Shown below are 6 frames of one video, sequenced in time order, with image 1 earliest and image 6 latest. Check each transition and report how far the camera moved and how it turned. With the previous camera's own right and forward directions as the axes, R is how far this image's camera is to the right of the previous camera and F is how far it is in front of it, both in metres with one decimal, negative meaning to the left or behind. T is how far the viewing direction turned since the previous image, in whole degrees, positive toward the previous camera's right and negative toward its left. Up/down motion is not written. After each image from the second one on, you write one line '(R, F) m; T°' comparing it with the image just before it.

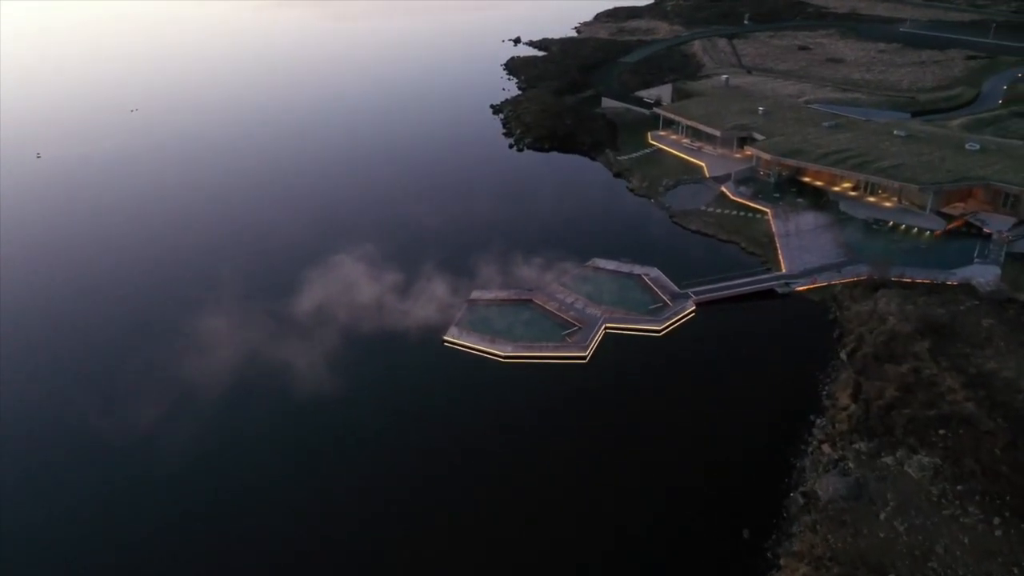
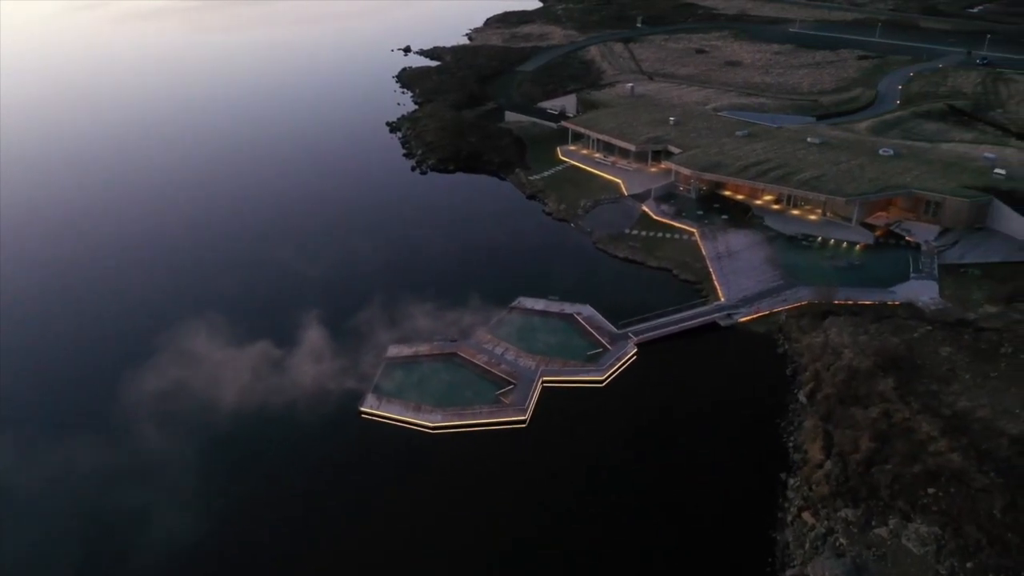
(-0.9, +4.0) m; +7°
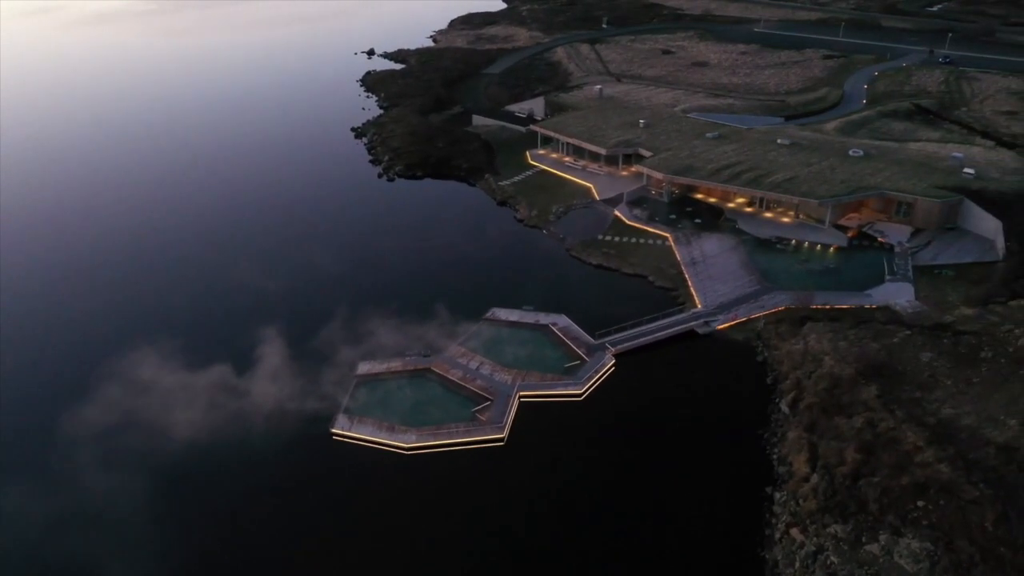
(-0.2, +0.9) m; +2°
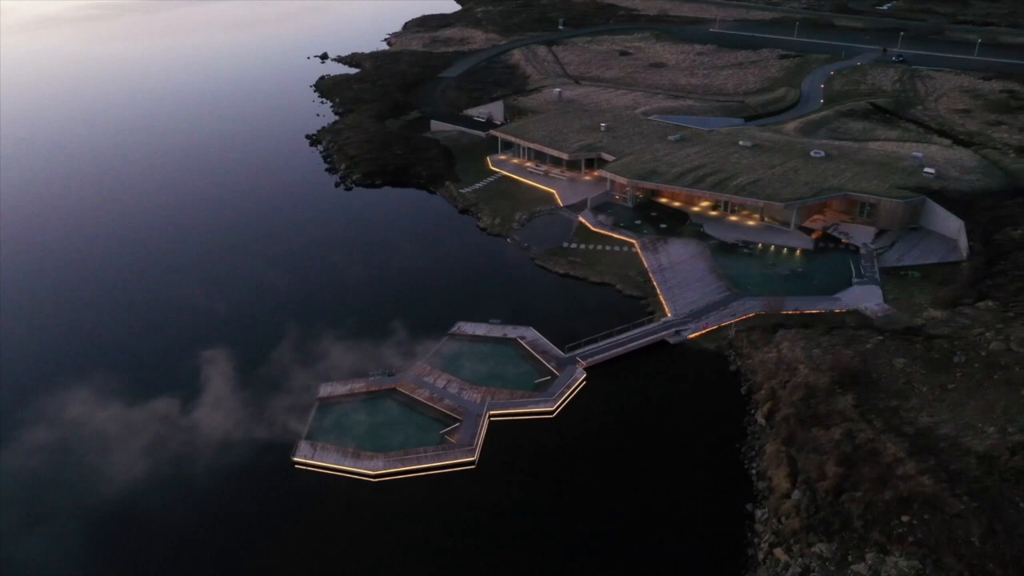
(-0.2, +1.0) m; +3°
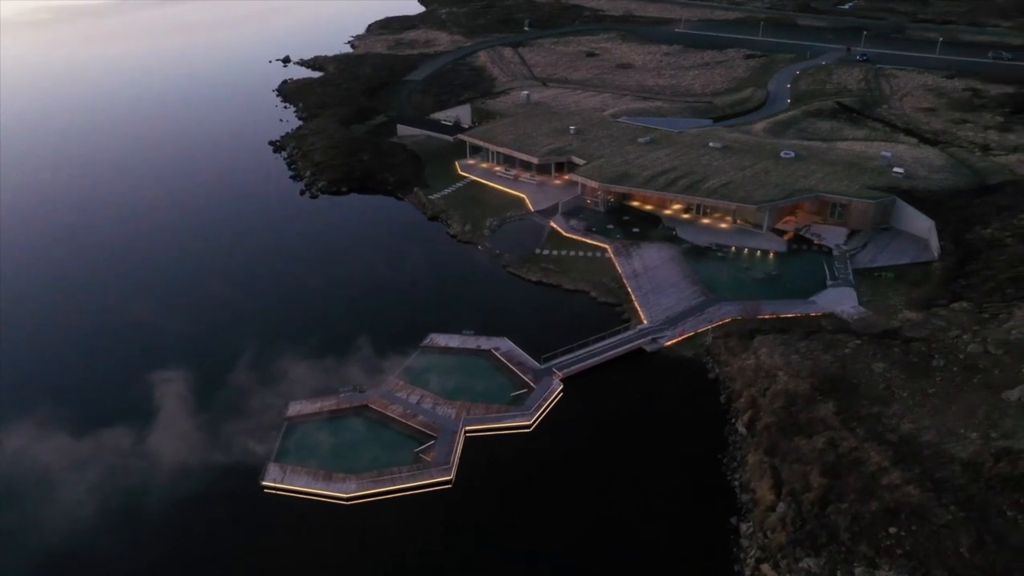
(-0.2, +0.8) m; +2°
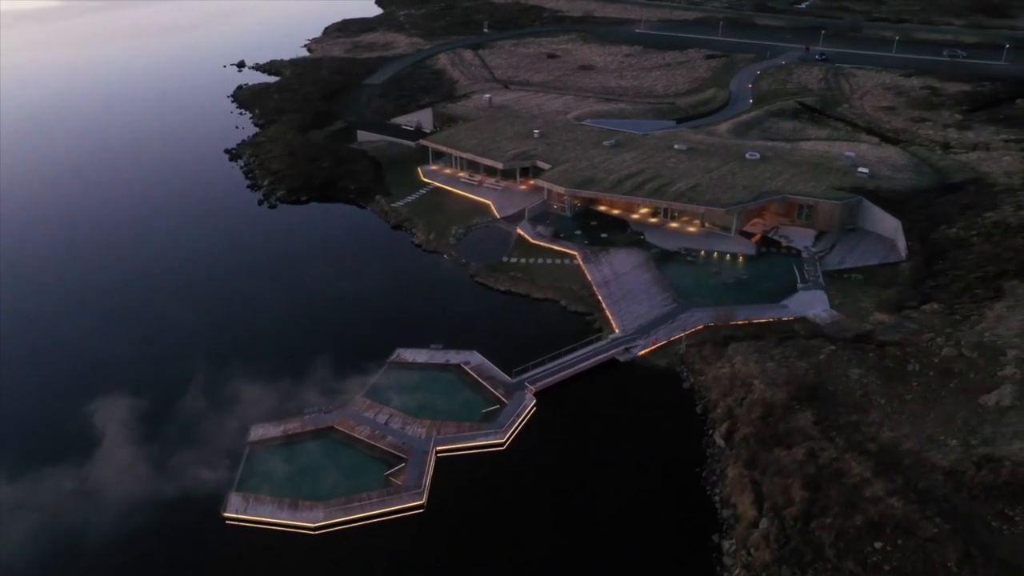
(-0.2, +0.9) m; +3°
